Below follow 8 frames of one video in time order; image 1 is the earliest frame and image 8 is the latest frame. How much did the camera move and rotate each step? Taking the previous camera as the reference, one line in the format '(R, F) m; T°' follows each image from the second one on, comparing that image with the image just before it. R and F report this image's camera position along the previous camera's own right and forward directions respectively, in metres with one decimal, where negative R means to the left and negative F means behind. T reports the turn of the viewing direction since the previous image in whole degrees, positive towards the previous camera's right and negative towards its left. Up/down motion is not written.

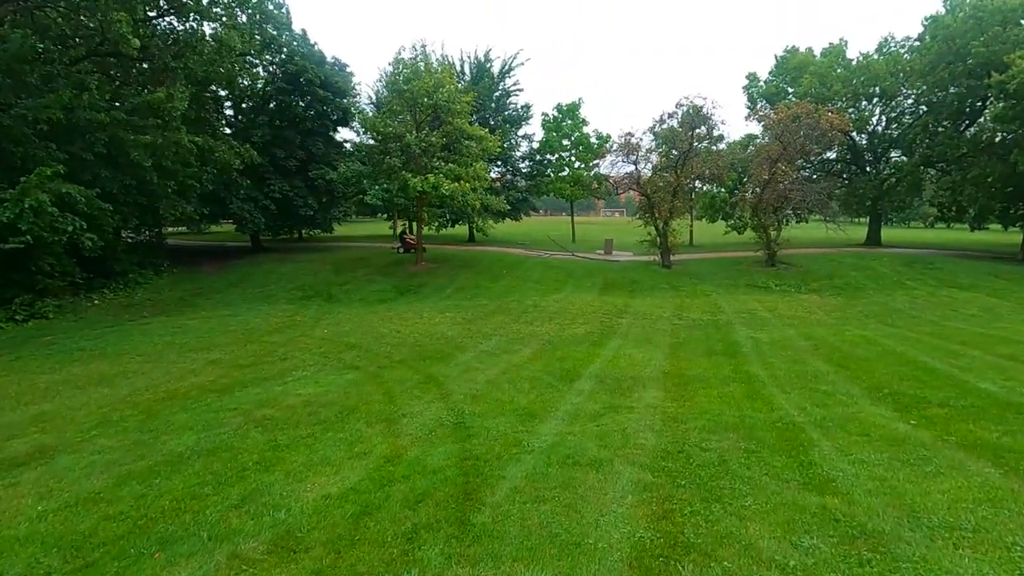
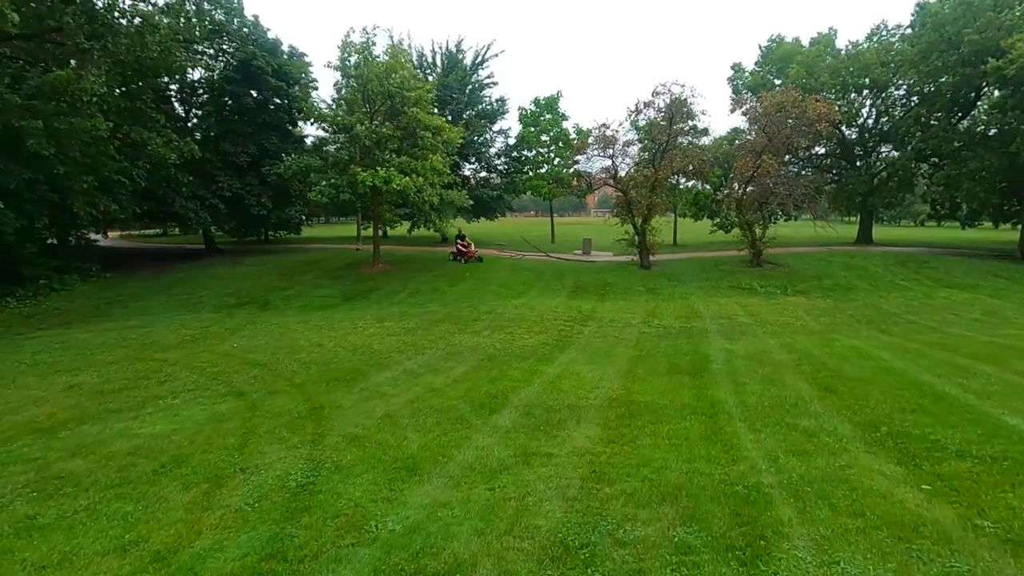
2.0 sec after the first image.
(+1.2, +1.8) m; +1°
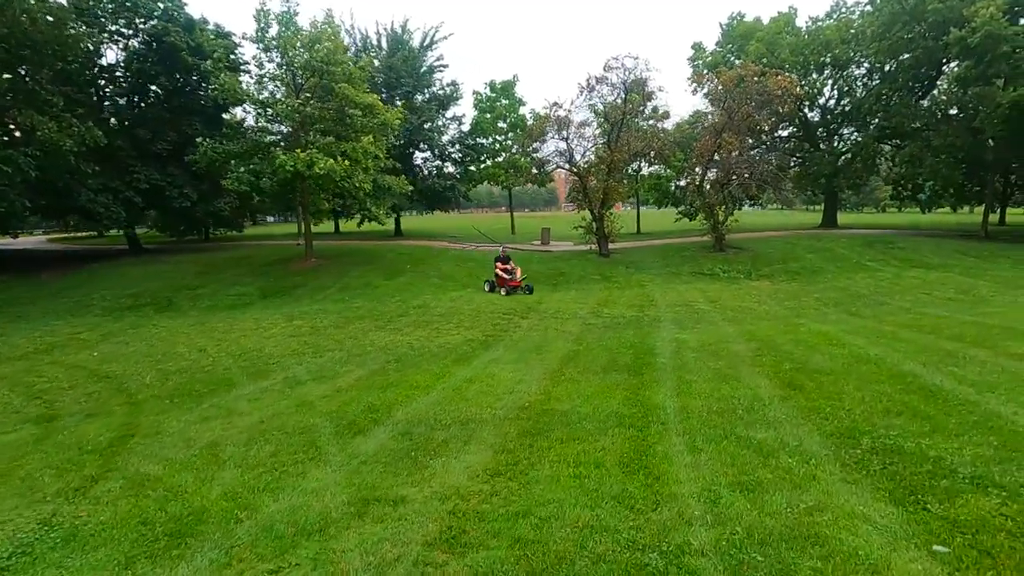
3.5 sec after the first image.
(+1.0, +1.7) m; +3°
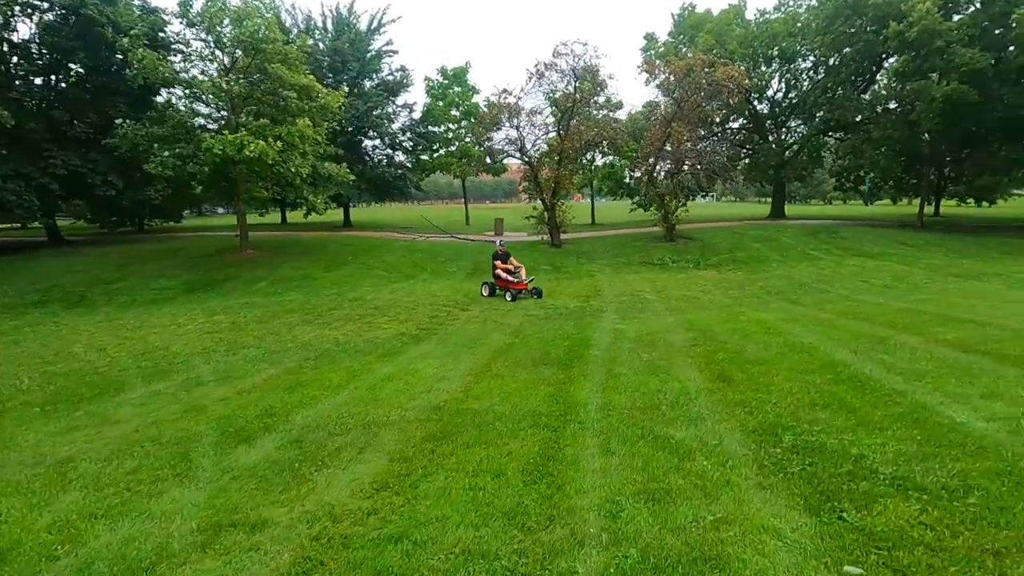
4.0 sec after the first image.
(+0.5, +0.5) m; +4°
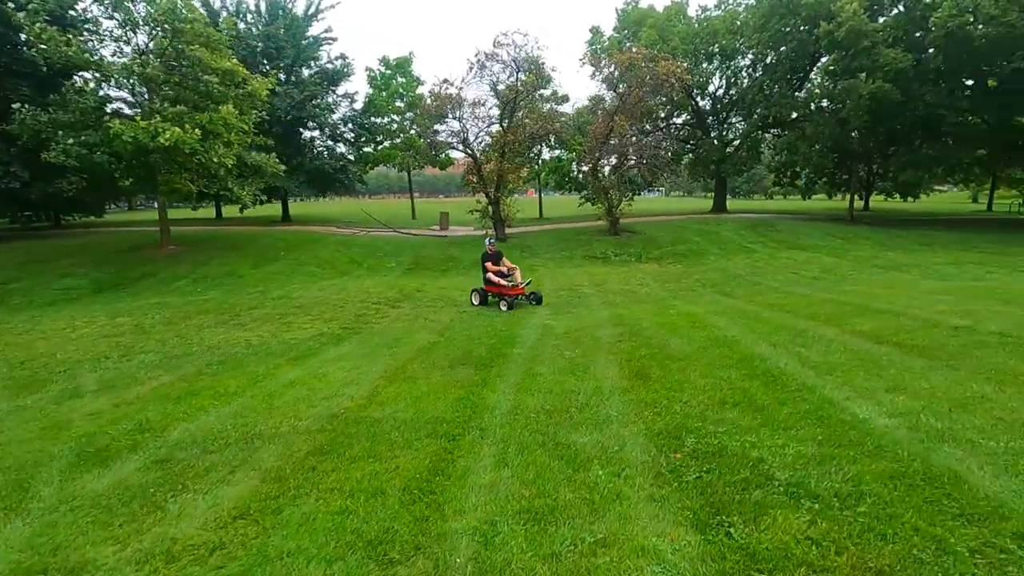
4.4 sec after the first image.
(+0.5, +0.3) m; +5°
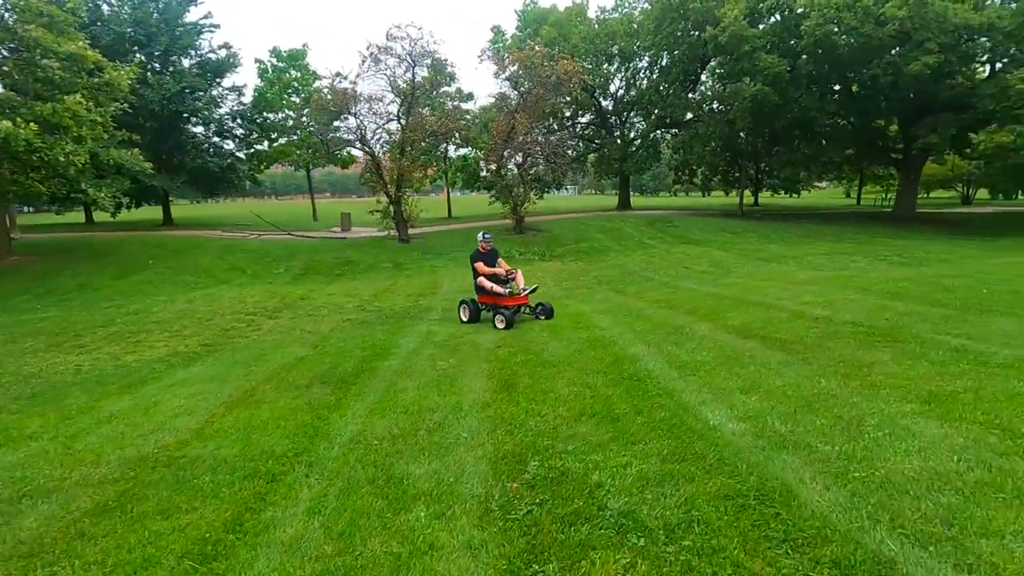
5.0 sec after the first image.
(+0.6, +0.4) m; +8°
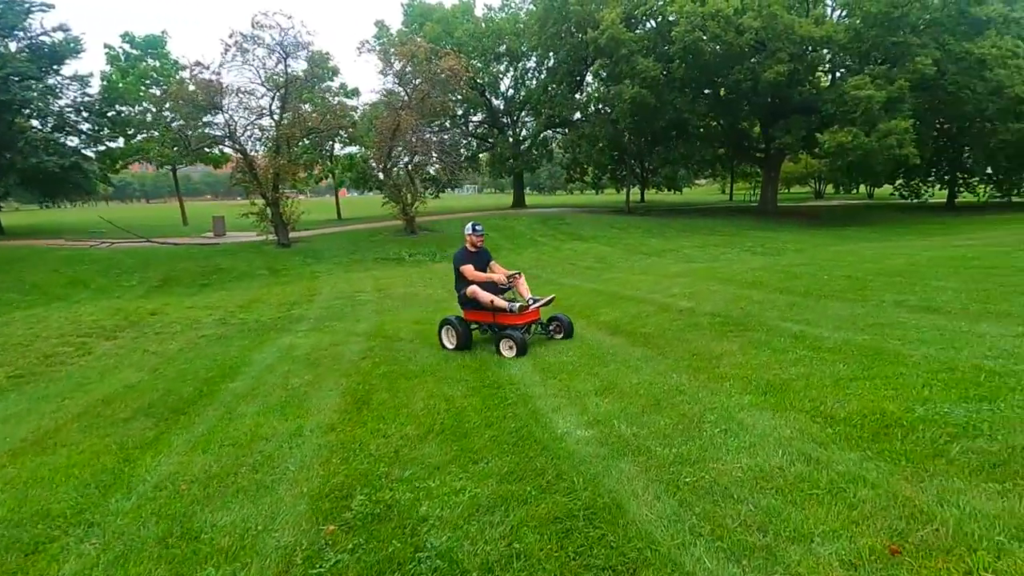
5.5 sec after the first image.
(+0.5, +0.3) m; +10°
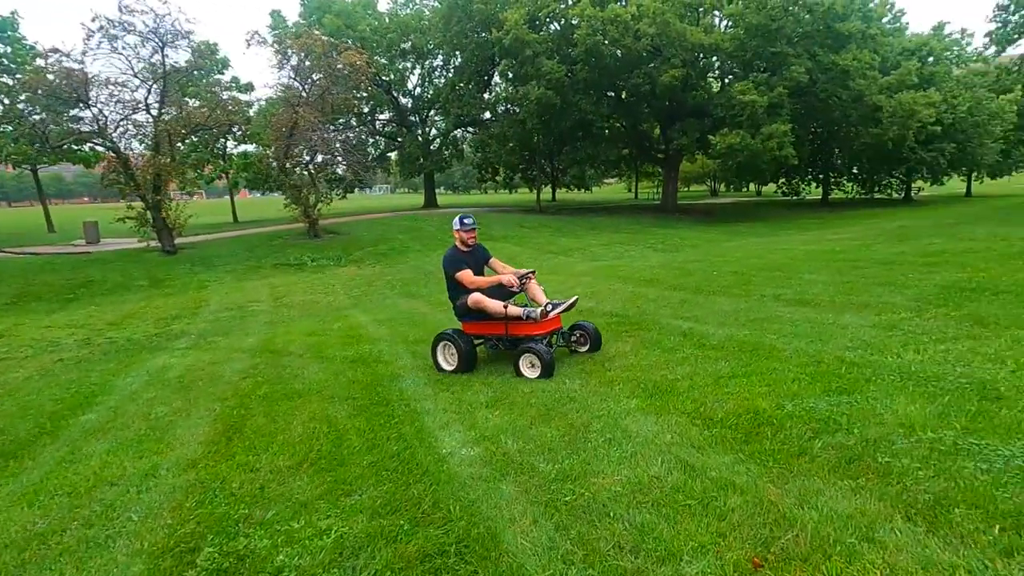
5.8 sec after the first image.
(+0.3, +0.2) m; +9°
